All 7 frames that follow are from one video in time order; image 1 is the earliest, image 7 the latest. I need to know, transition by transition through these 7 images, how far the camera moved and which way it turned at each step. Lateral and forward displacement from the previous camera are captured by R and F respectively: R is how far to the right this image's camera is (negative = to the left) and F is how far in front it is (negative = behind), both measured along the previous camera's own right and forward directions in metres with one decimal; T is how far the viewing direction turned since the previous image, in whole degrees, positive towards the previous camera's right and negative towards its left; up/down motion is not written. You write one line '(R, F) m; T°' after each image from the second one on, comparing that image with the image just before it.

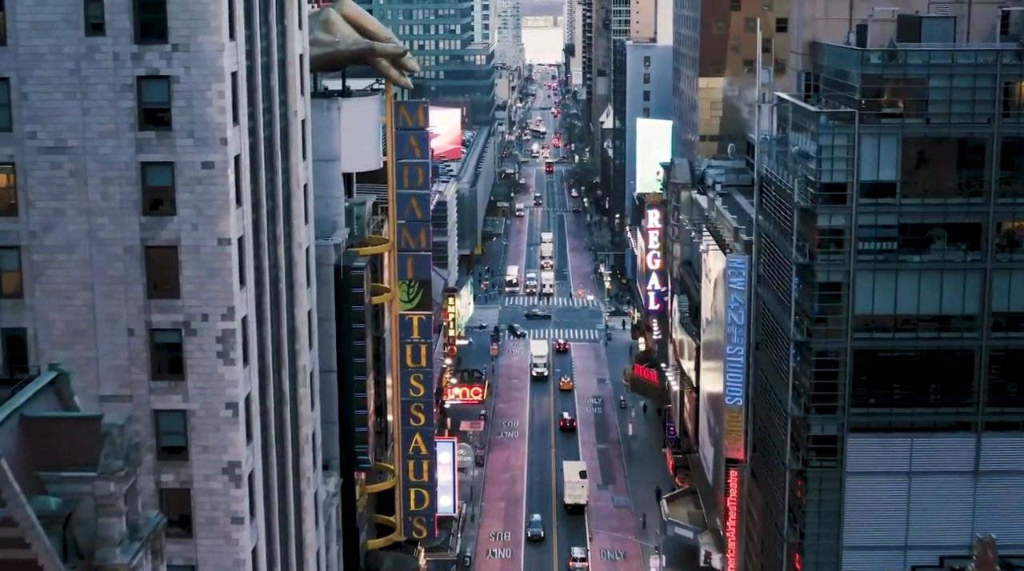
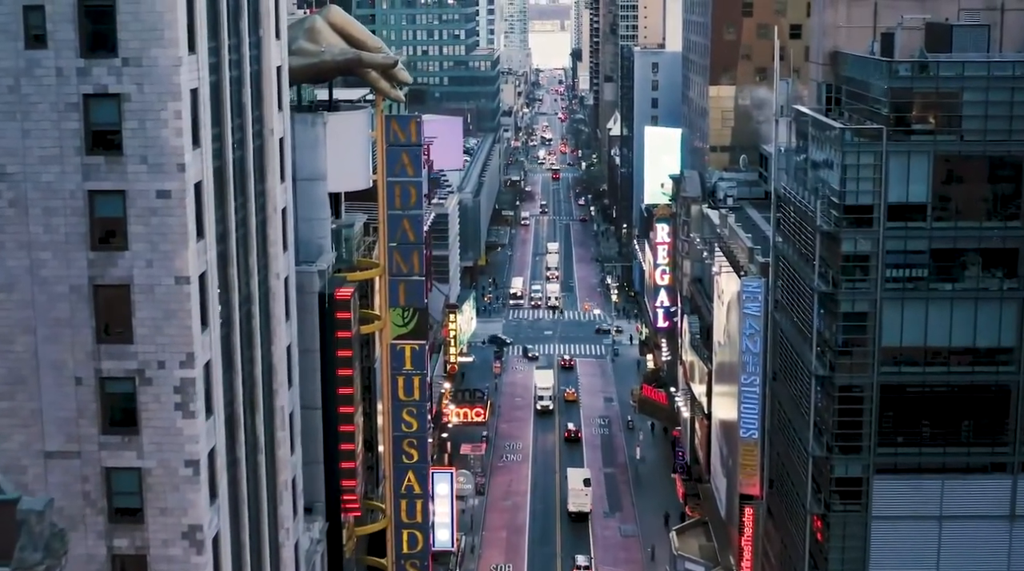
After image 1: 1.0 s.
(+0.3, +4.3) m; 0°
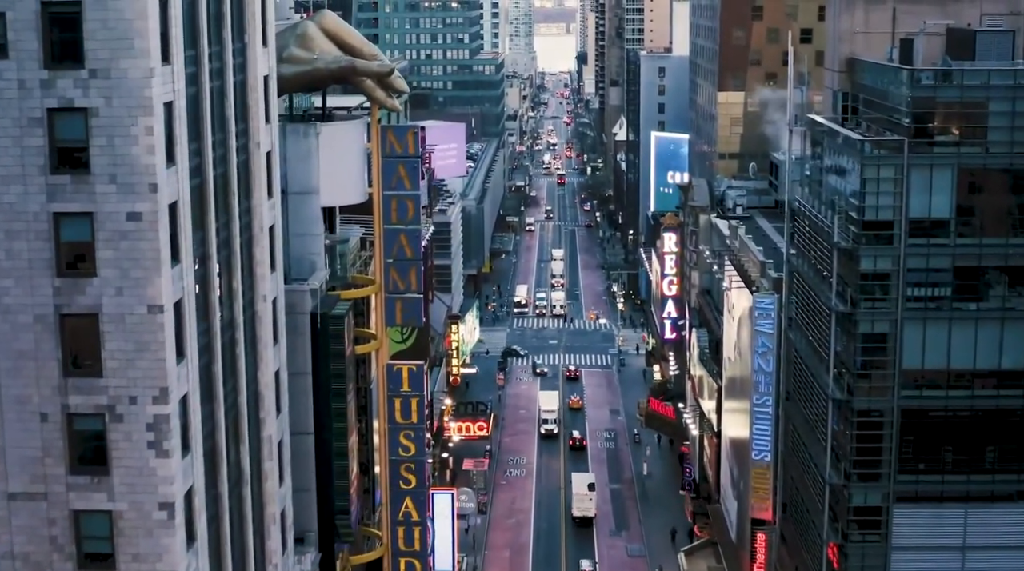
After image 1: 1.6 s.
(+0.1, +2.6) m; 0°
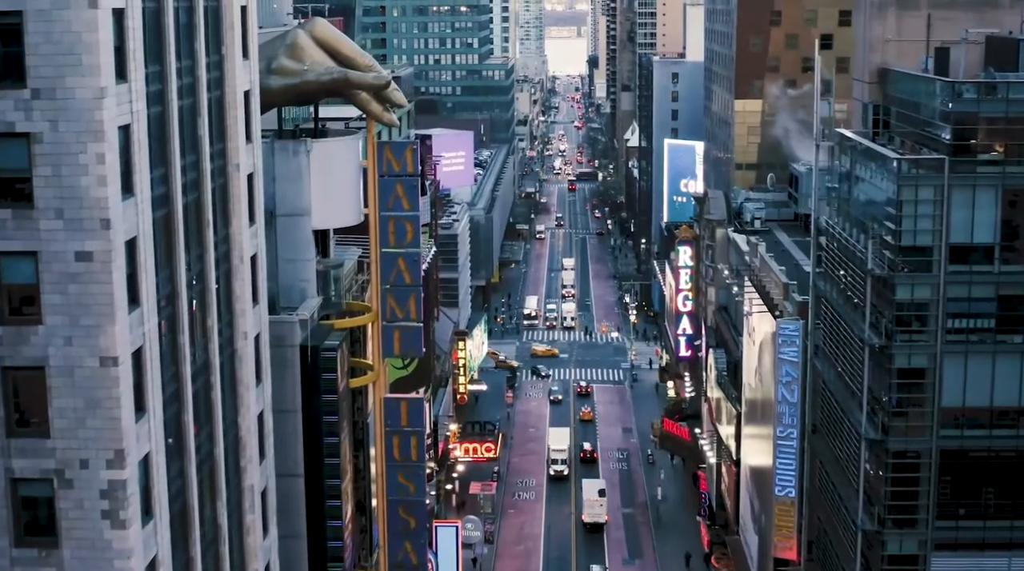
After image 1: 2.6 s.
(+0.2, +3.9) m; 0°
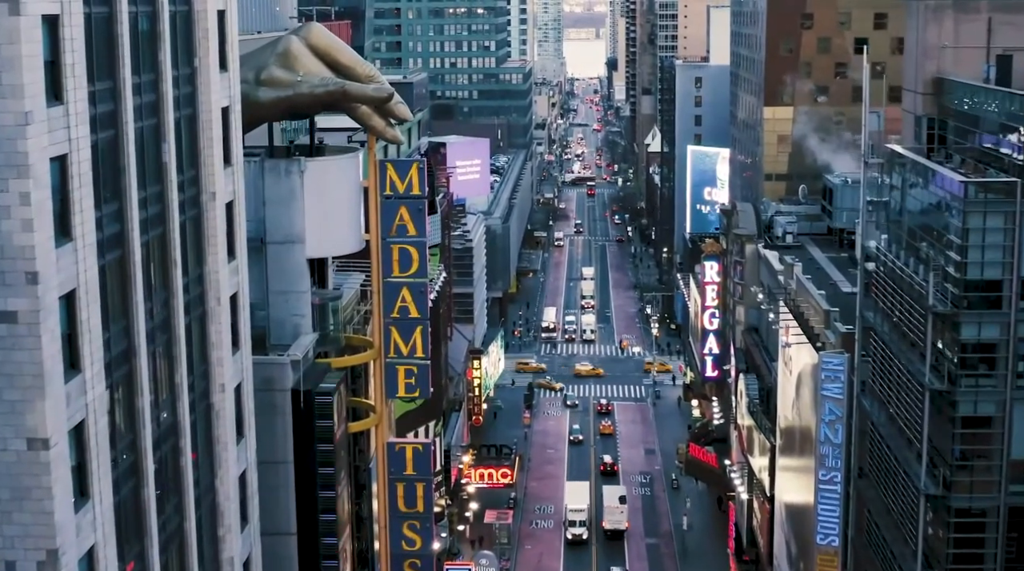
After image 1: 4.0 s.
(0.0, +5.0) m; -1°
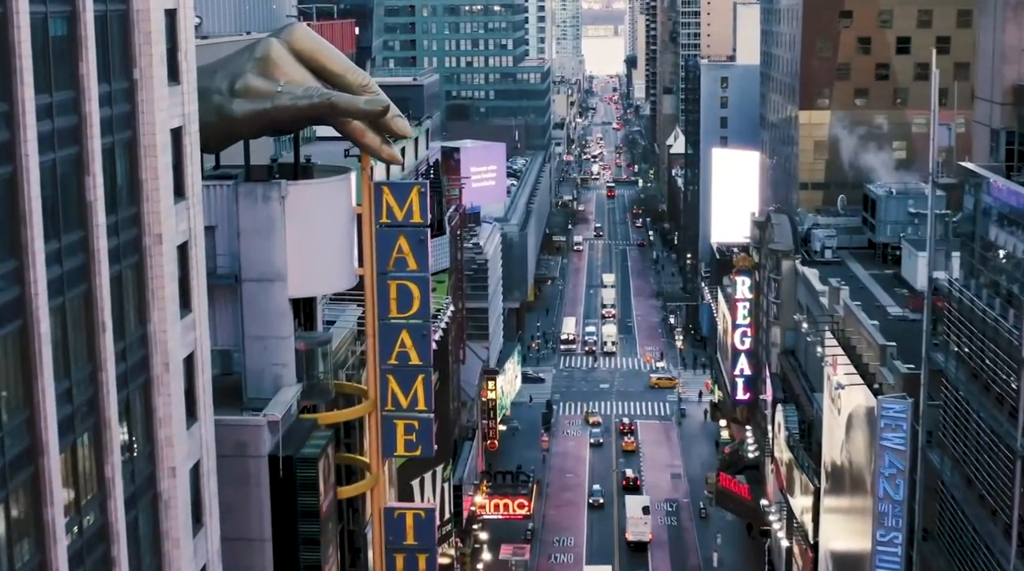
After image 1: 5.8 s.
(0.0, +6.3) m; -1°
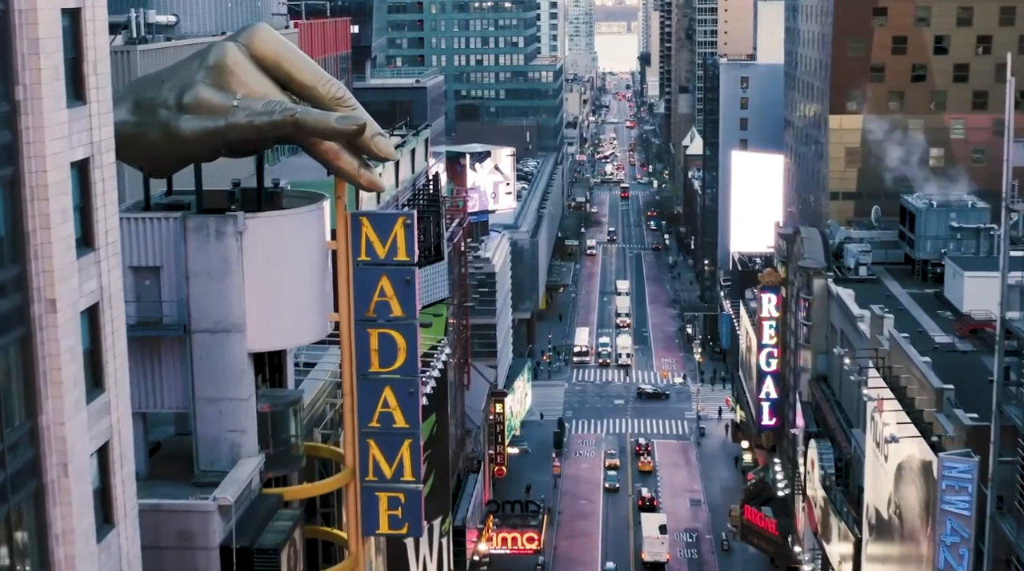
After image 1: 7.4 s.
(+0.2, +6.1) m; 0°
